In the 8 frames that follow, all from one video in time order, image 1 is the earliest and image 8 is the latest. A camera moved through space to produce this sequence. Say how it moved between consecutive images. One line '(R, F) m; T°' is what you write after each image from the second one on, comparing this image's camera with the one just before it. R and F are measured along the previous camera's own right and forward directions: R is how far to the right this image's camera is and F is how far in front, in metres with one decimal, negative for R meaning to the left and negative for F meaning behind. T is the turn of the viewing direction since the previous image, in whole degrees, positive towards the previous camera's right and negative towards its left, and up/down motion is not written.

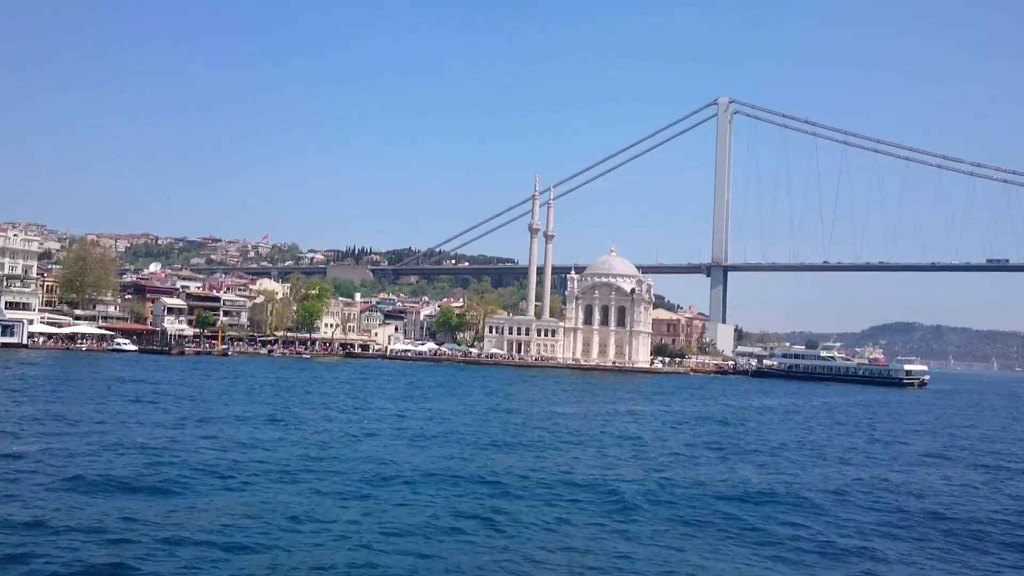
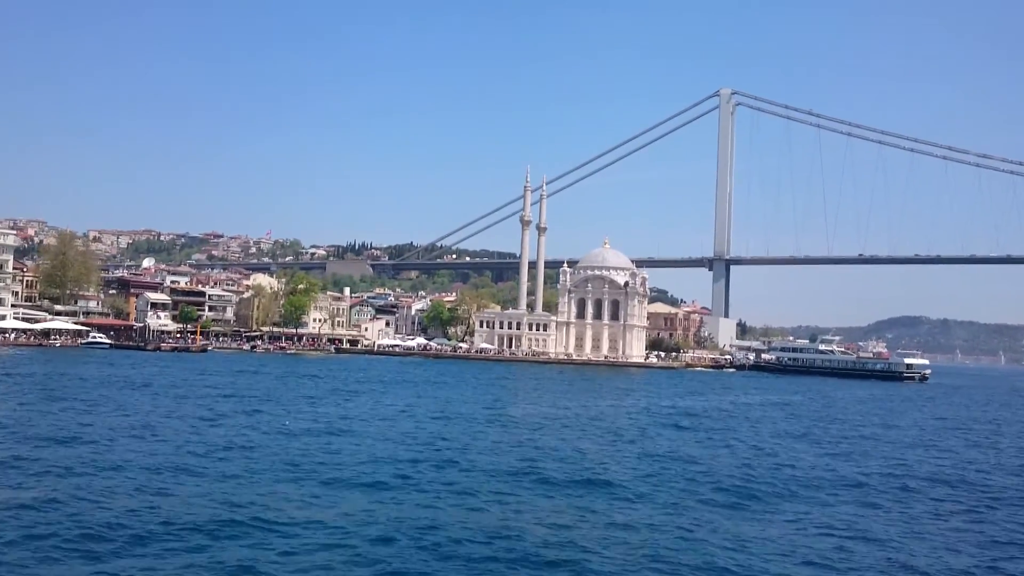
(+0.9, +1.3) m; 0°
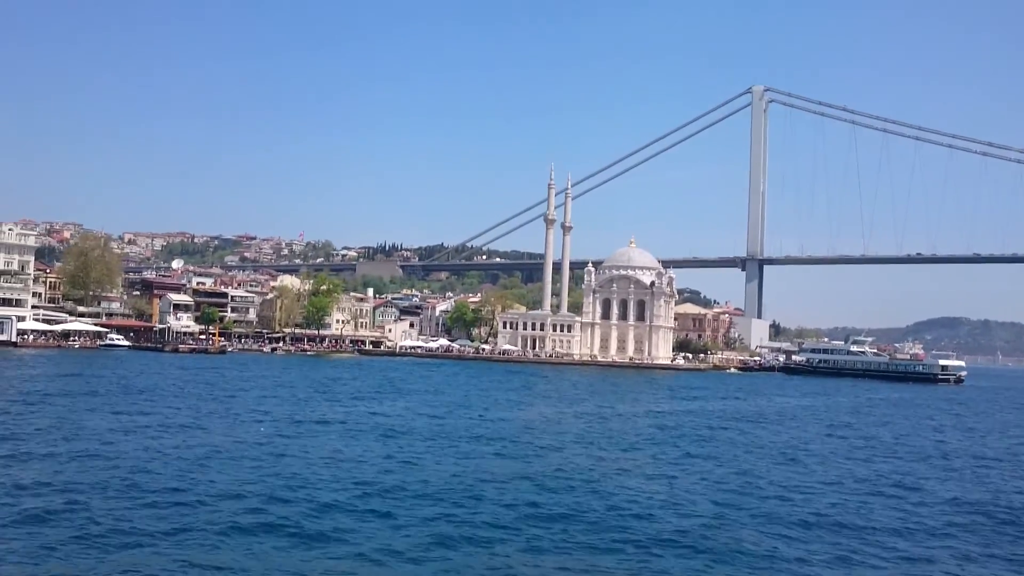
(+0.6, +0.8) m; -2°
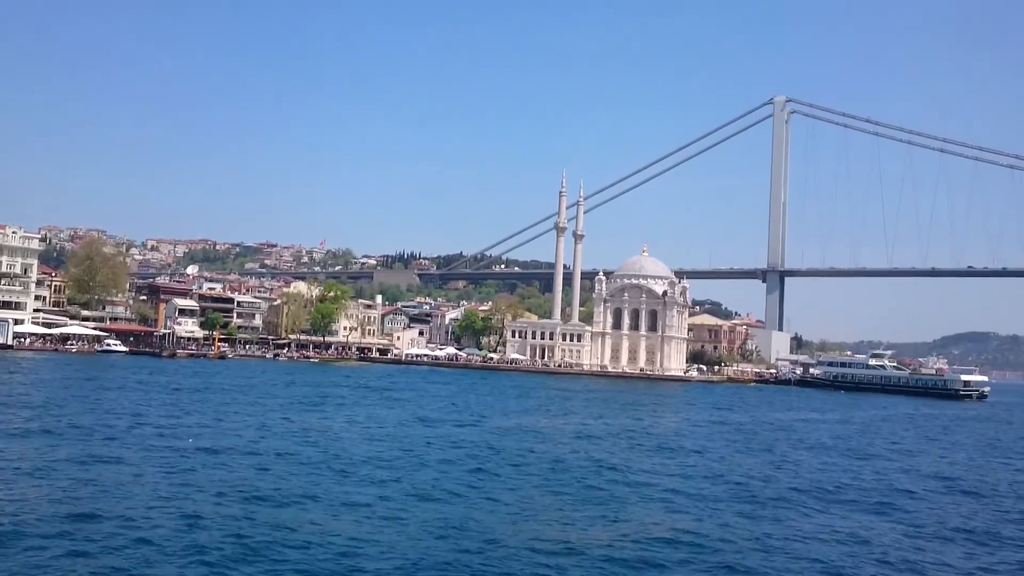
(+0.7, +1.1) m; -1°
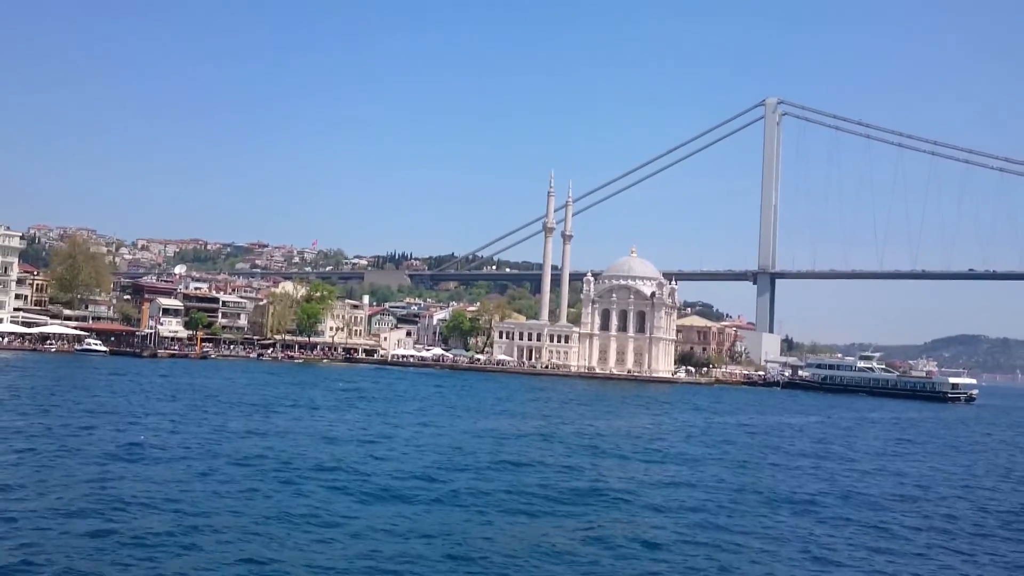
(+0.3, +0.4) m; 0°
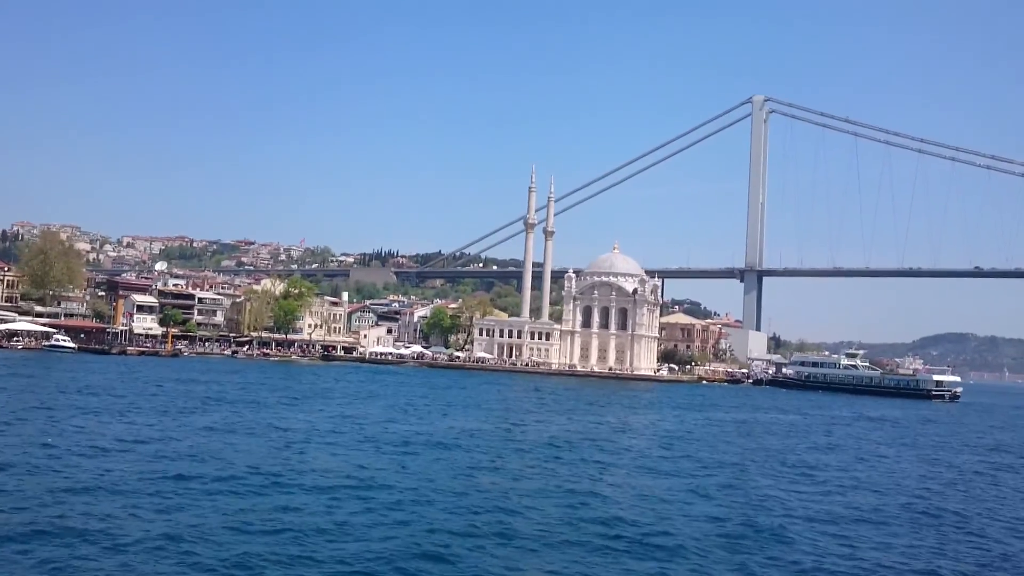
(+0.5, +0.7) m; +1°
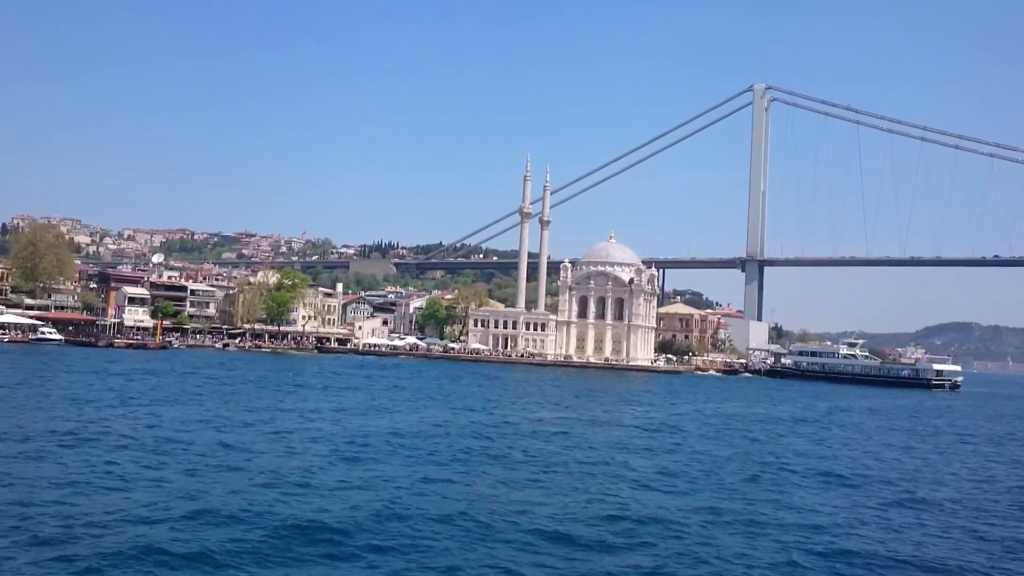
(+0.4, +0.6) m; 0°
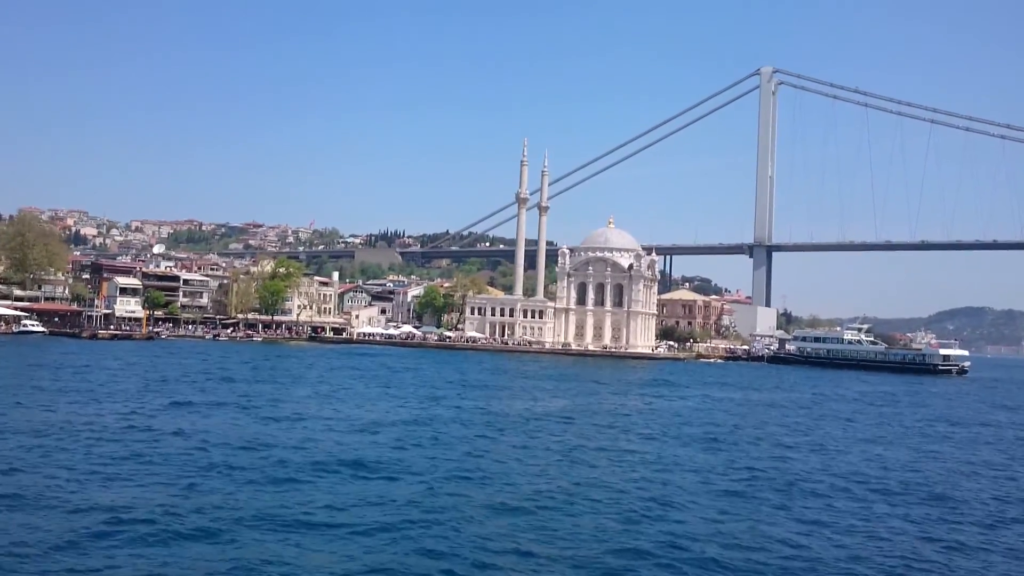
(+0.7, +1.0) m; -1°
